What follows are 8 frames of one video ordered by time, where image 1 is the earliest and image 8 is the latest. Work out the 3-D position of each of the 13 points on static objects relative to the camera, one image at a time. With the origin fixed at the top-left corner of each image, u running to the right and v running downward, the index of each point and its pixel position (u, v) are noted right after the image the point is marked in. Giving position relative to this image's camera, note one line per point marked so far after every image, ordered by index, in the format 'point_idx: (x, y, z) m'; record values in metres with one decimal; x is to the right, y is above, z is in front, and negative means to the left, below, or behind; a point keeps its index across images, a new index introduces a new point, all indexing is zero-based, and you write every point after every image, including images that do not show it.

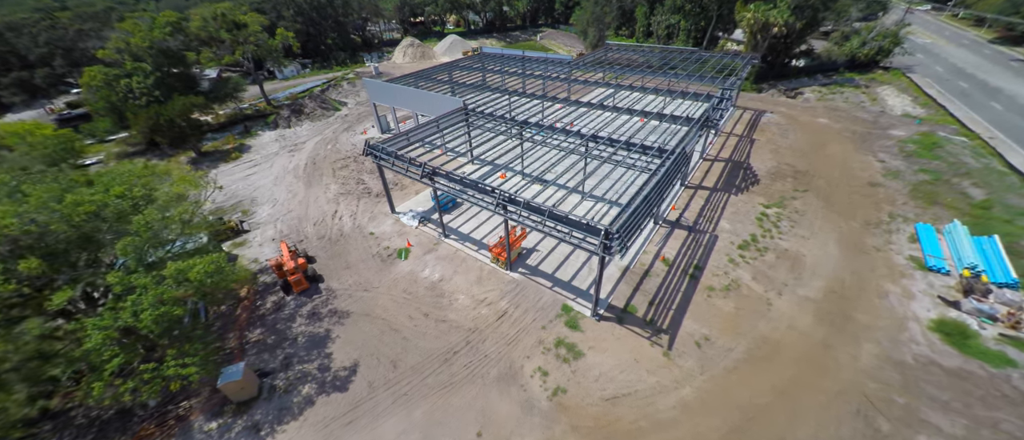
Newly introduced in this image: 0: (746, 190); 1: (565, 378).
0: (+11.8, +1.5, +17.7) m
1: (+1.5, -4.5, +10.1) m
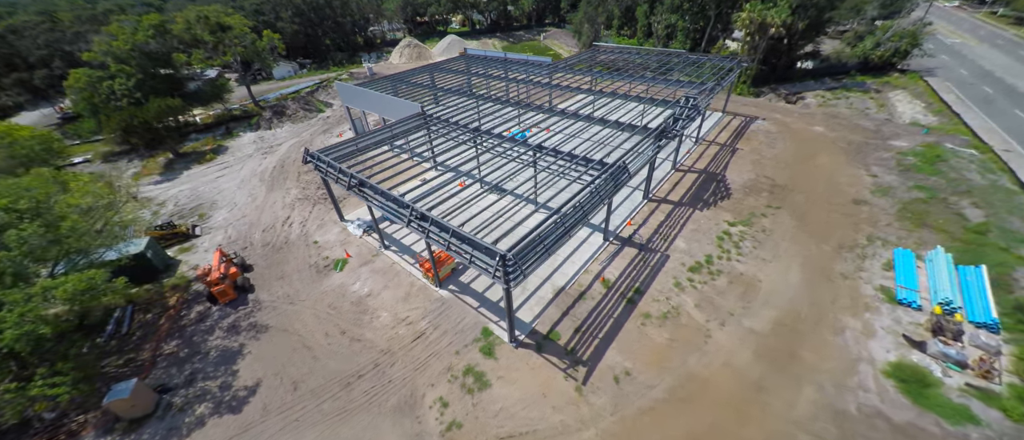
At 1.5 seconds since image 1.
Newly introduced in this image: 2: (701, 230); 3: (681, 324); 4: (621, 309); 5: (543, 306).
0: (+9.5, +0.7, +16.5) m
1: (-1.3, -5.1, +9.4) m
2: (+8.1, -0.4, +14.9) m
3: (+5.5, -3.4, +11.4) m
4: (+3.7, -3.0, +11.8) m
5: (+1.0, -2.9, +12.0) m
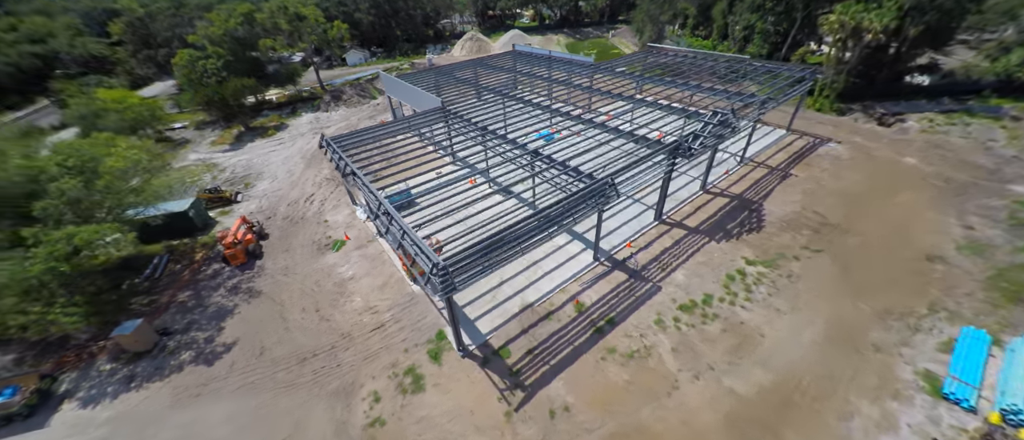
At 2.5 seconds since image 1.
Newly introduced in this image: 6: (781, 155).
0: (+9.3, -0.7, +14.4) m
1: (-3.3, -5.1, +9.5) m
2: (+7.5, -1.7, +13.2) m
3: (+4.0, -4.3, +10.2) m
4: (+2.3, -3.7, +10.9) m
5: (-0.3, -3.3, +11.5) m
6: (+14.9, +3.6, +19.5) m
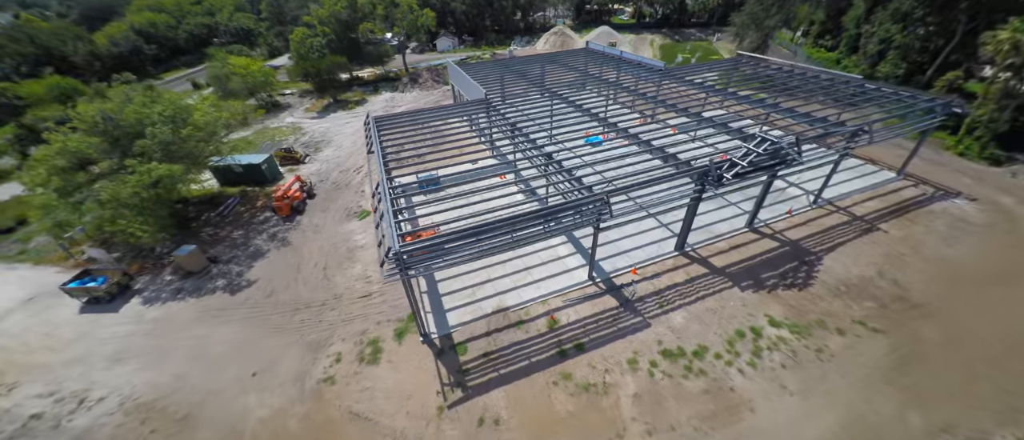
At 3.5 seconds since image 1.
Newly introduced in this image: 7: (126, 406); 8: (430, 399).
0: (+9.0, -2.4, +12.2) m
1: (-4.9, -4.5, +10.3) m
2: (+6.8, -3.0, +11.4) m
3: (+2.3, -4.9, +9.3) m
4: (+1.0, -4.1, +10.4) m
5: (-1.3, -3.2, +11.5) m
6: (+16.3, +0.8, +15.8) m
7: (-10.8, -5.2, +9.8) m
8: (-2.2, -4.9, +9.5) m
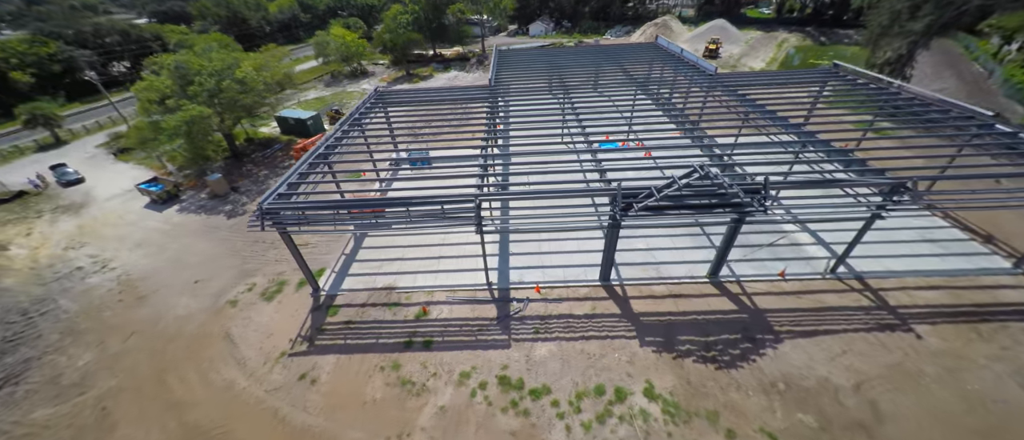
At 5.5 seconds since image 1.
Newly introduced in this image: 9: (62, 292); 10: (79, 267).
0: (+4.7, -3.8, +9.9) m
1: (-9.2, -2.8, +12.2) m
2: (+2.3, -4.0, +9.8) m
3: (-2.9, -4.8, +9.2) m
4: (-3.6, -3.7, +10.6) m
5: (-5.2, -2.3, +12.2) m
6: (+13.3, -2.3, +11.0) m
7: (-15.0, -2.2, +13.5) m
8: (-7.0, -3.8, +10.7) m
9: (-16.8, -2.7, +13.0) m
10: (-17.4, -1.9, +14.0) m
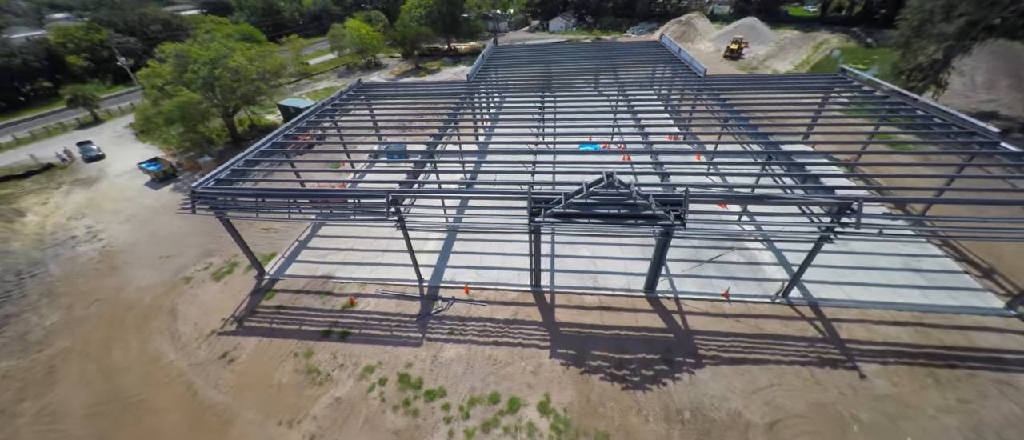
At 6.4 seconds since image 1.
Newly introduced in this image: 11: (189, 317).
0: (+2.0, -4.1, +9.4) m
1: (-11.6, -2.1, +12.9) m
2: (-0.4, -4.1, +9.6) m
3: (-5.6, -4.6, +9.5) m
4: (-6.2, -3.4, +10.9) m
5: (-7.5, -1.9, +12.6) m
6: (+10.7, -3.1, +9.8) m
7: (-17.2, -1.2, +14.8) m
8: (-9.6, -3.3, +11.3) m
9: (-19.0, -1.5, +14.5) m
10: (-19.4, -0.7, +15.5) m
11: (-10.6, -3.2, +11.5) m
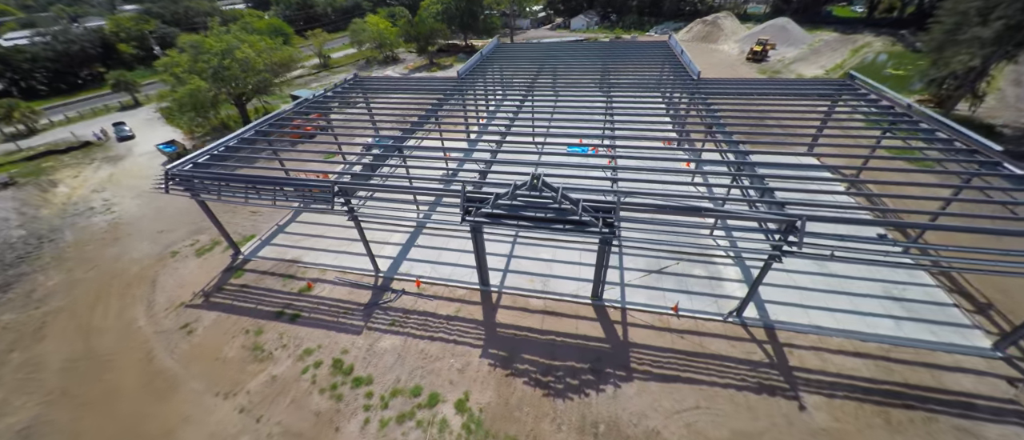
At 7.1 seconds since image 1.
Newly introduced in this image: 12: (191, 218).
0: (0.0, -4.1, +9.3) m
1: (-13.1, -1.3, +13.9) m
2: (-2.3, -3.9, +9.7) m
3: (-7.6, -4.2, +10.0) m
4: (-8.0, -2.9, +11.4) m
5: (-9.1, -1.4, +13.3) m
6: (+8.8, -3.7, +9.0) m
7: (-18.4, 0.0, +16.2) m
8: (-11.3, -2.6, +12.1) m
9: (-20.3, -0.2, +16.1) m
10: (-20.6, +0.6, +17.1) m
11: (-12.3, -2.4, +12.5) m
12: (-14.5, +0.1, +15.9) m
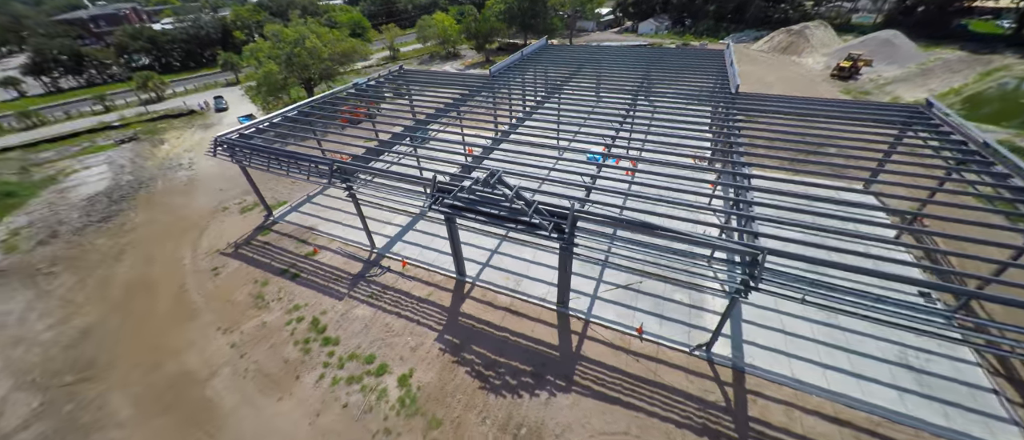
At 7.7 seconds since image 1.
0: (-1.5, -3.9, +9.7) m
1: (-13.1, +0.5, +16.4) m
2: (-3.7, -3.5, +10.4) m
3: (-8.8, -3.0, +11.6) m
4: (-8.7, -1.7, +13.1) m
5: (-9.3, -0.1, +15.1) m
6: (+7.1, -4.7, +7.9) m
7: (-17.8, +2.5, +19.5) m
8: (-11.8, -1.0, +14.4) m
9: (-19.7, +2.5, +19.7) m
10: (-19.7, +3.3, +20.8) m
11: (-12.8, -0.7, +14.9) m
12: (-14.0, +2.0, +18.5) m
